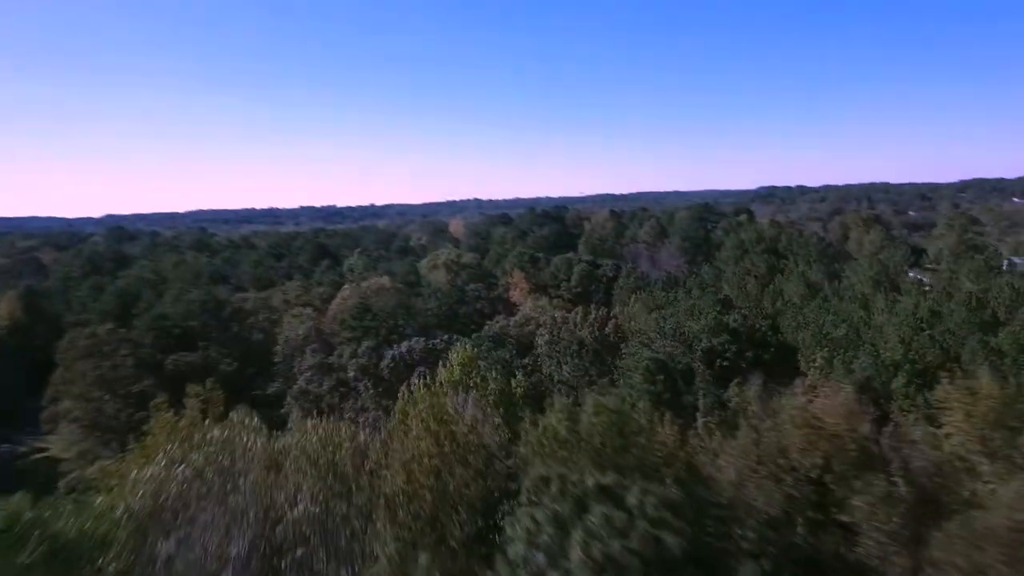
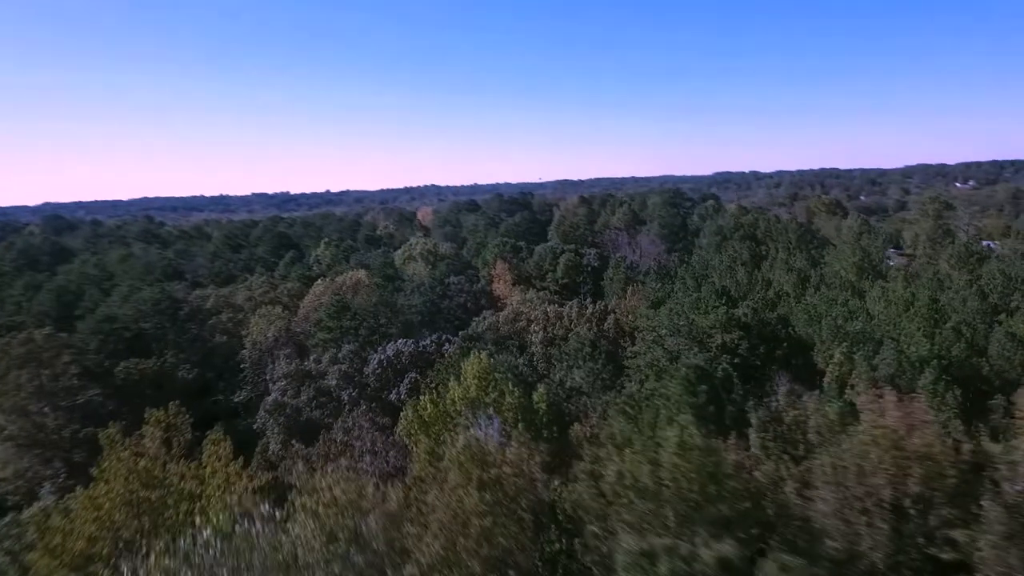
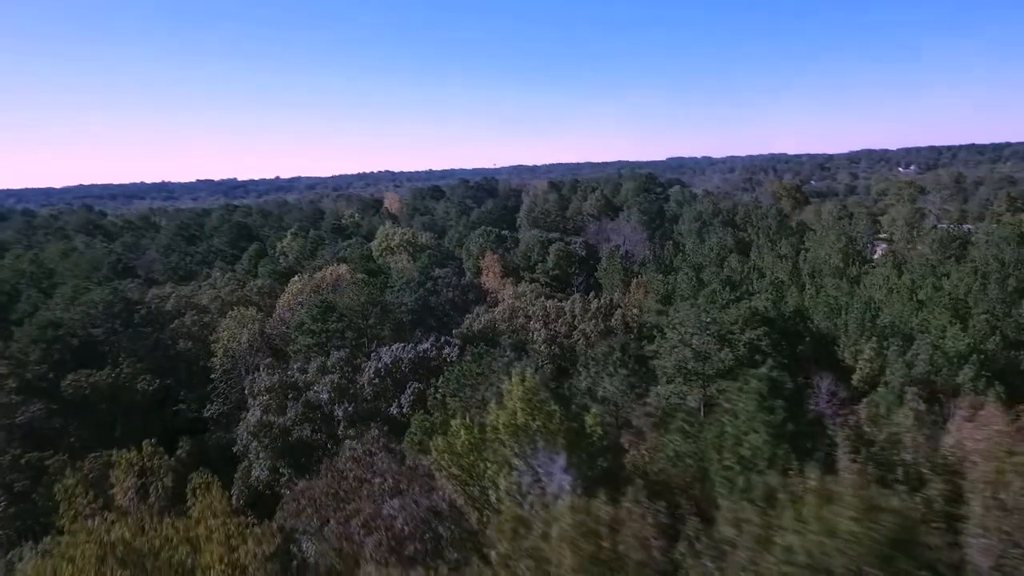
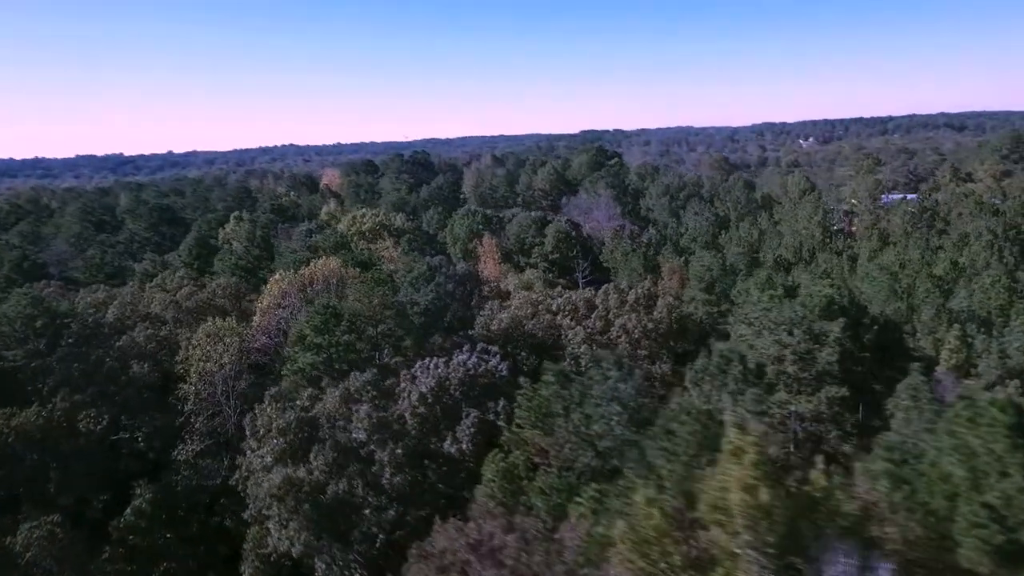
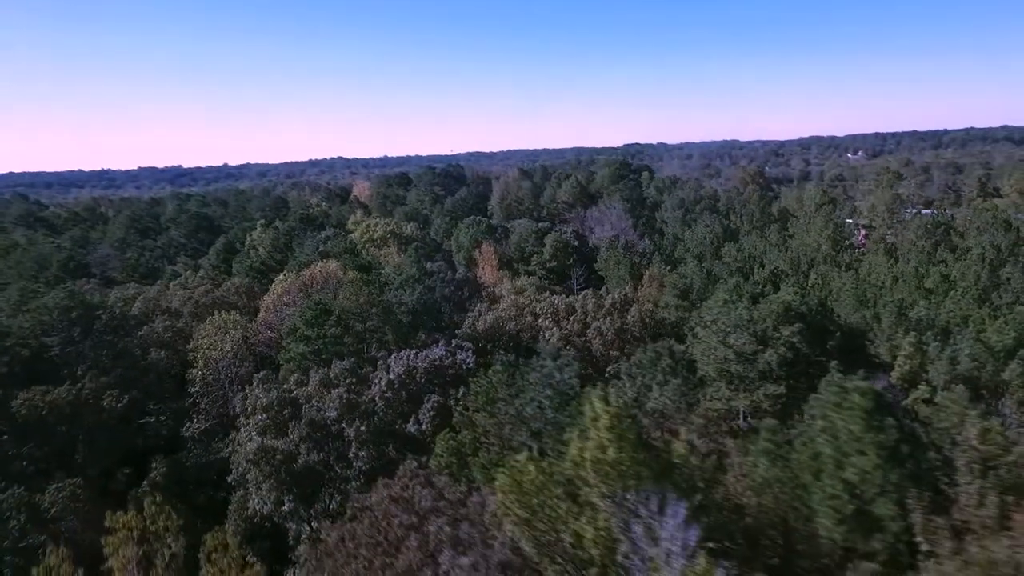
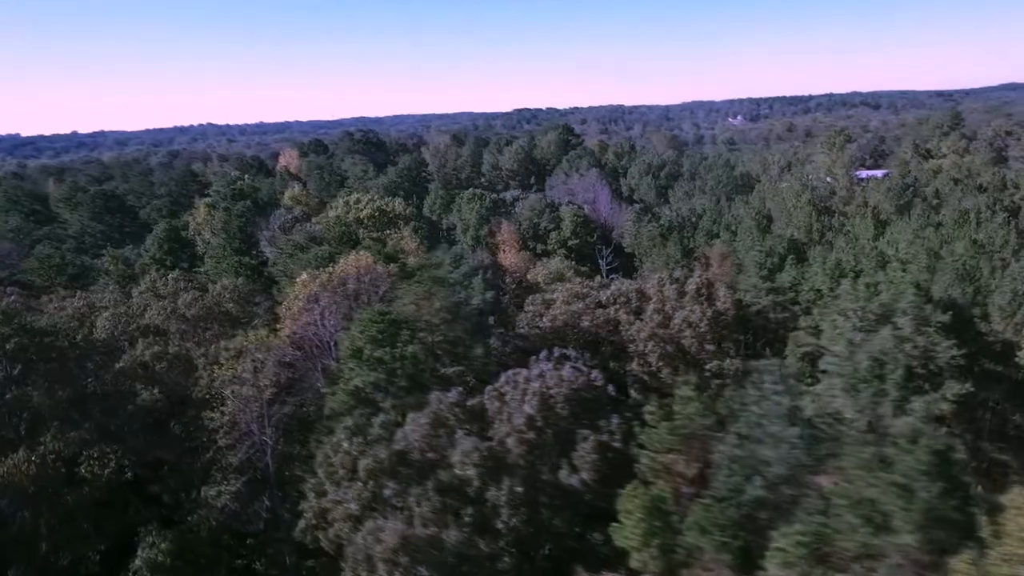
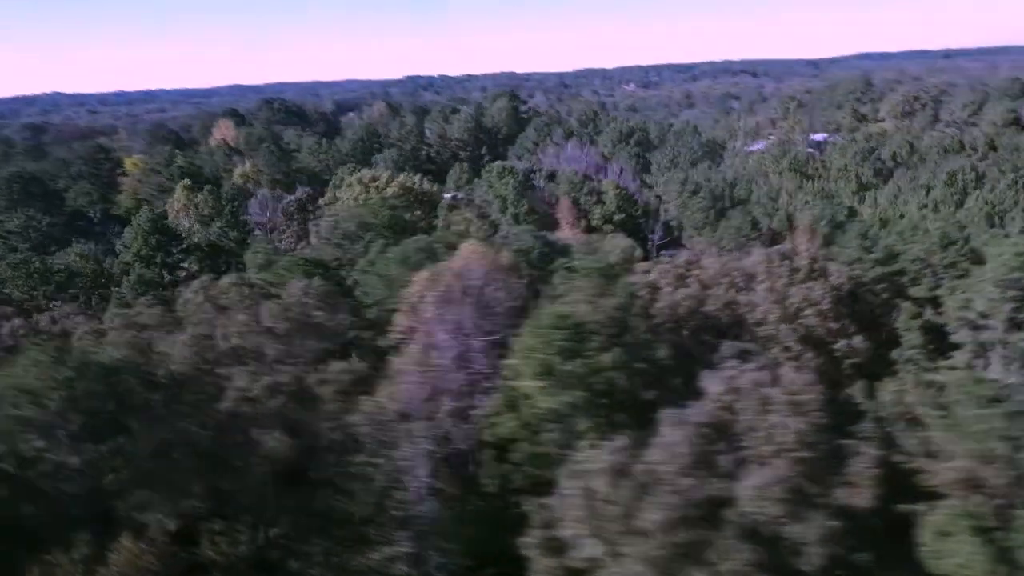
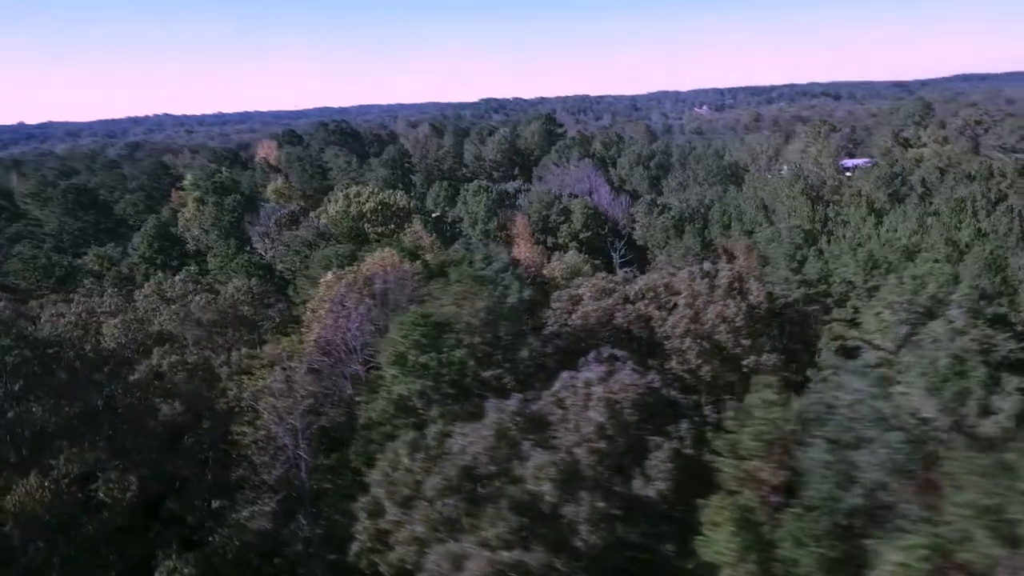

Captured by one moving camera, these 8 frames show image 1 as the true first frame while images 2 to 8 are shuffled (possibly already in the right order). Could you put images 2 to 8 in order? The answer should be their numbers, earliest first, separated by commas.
2, 3, 5, 4, 6, 8, 7
